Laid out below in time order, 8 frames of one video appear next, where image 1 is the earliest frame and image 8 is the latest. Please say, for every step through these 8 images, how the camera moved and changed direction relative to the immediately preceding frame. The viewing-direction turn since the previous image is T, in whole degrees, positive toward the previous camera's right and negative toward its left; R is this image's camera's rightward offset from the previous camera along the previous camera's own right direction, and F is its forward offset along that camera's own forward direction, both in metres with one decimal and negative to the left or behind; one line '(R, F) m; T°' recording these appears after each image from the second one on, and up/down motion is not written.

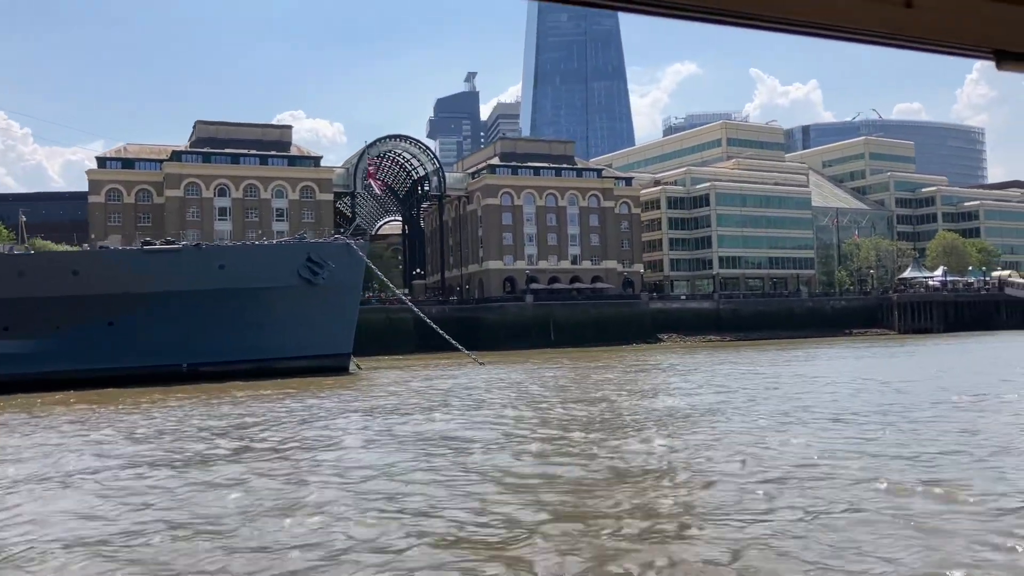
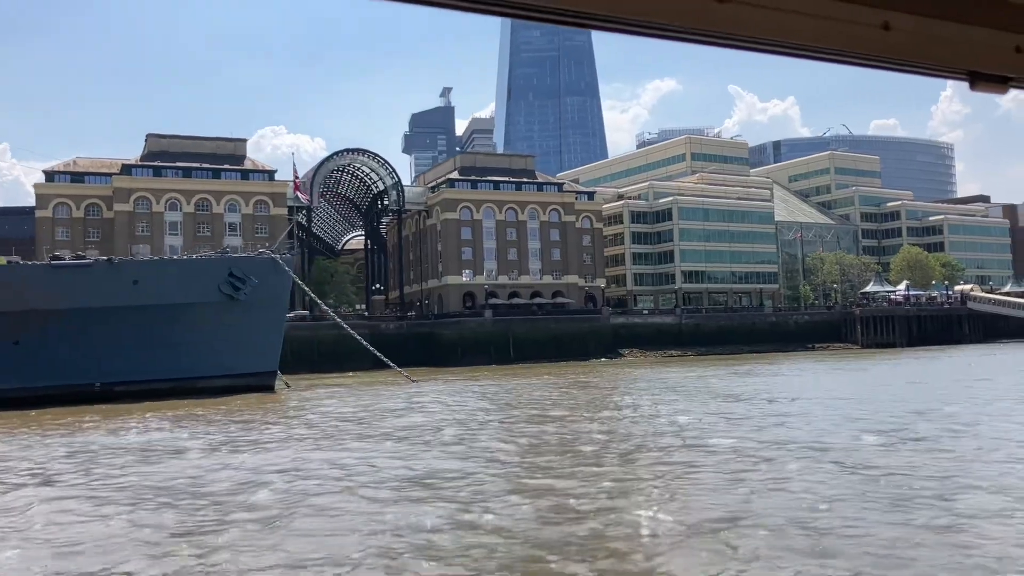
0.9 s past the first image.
(+1.4, +0.6) m; +1°
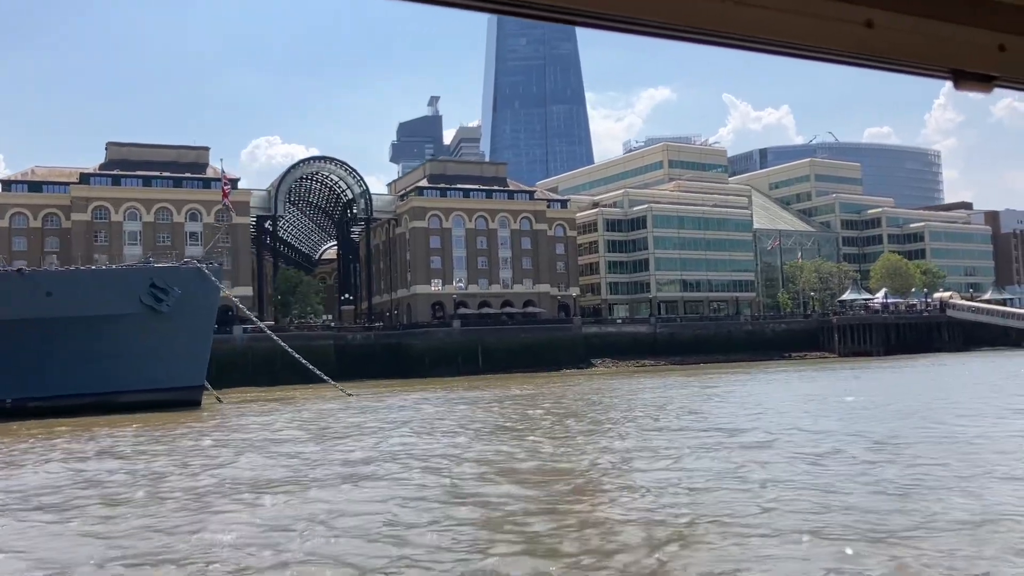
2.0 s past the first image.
(+1.6, +0.8) m; 0°
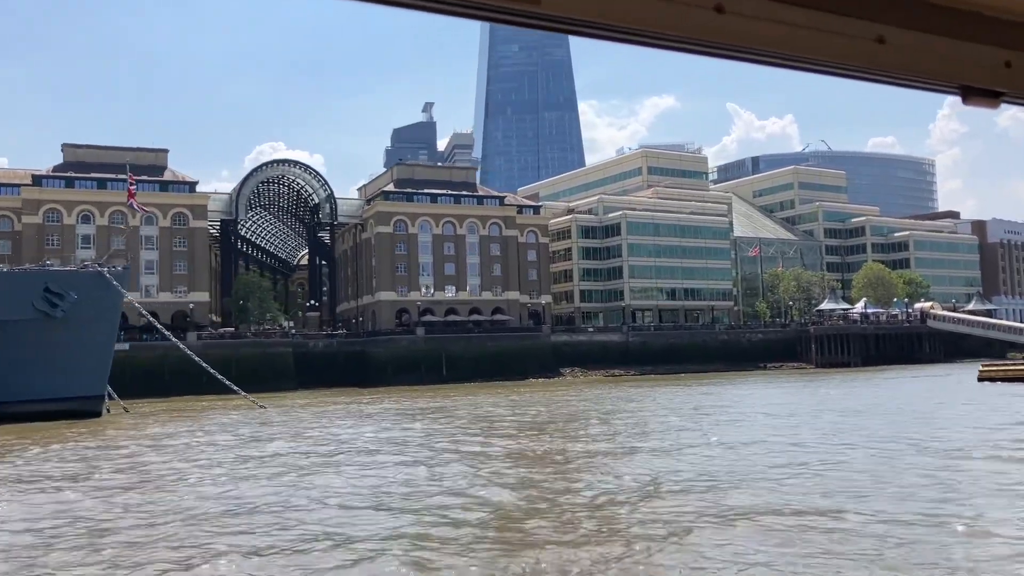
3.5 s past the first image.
(+2.2, +1.1) m; 0°
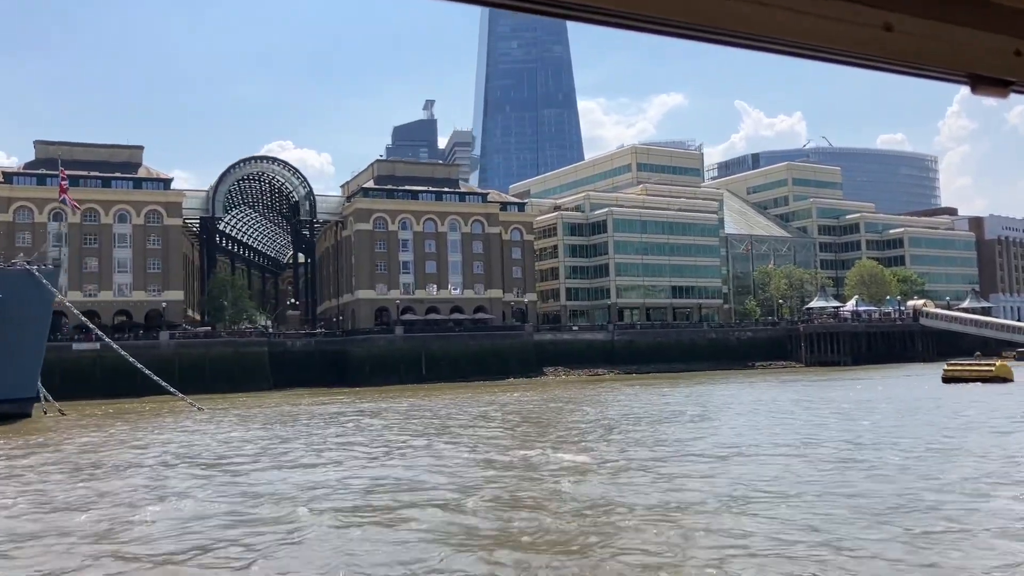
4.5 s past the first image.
(+1.6, +0.8) m; -1°
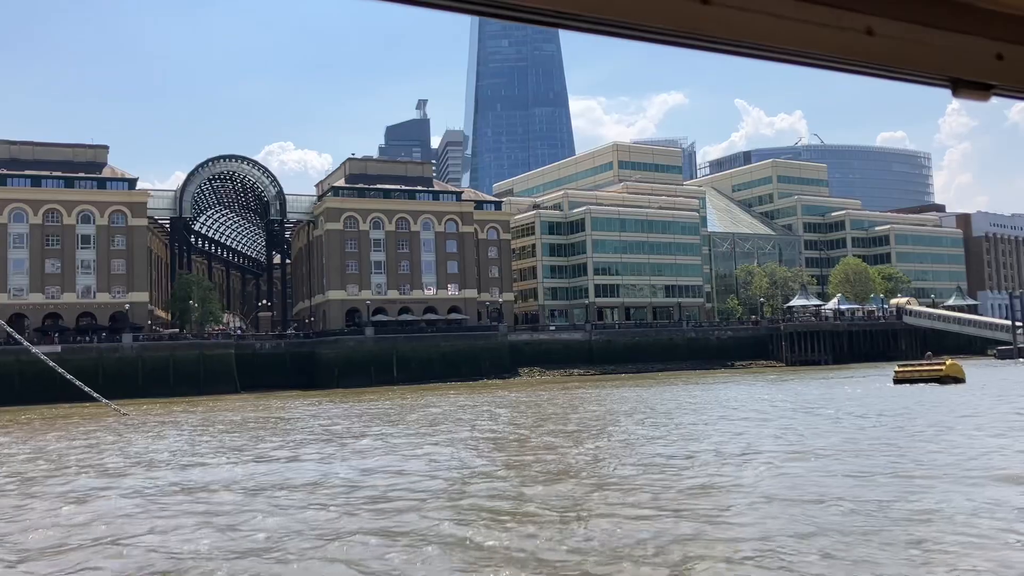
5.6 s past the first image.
(+1.6, +0.8) m; 0°
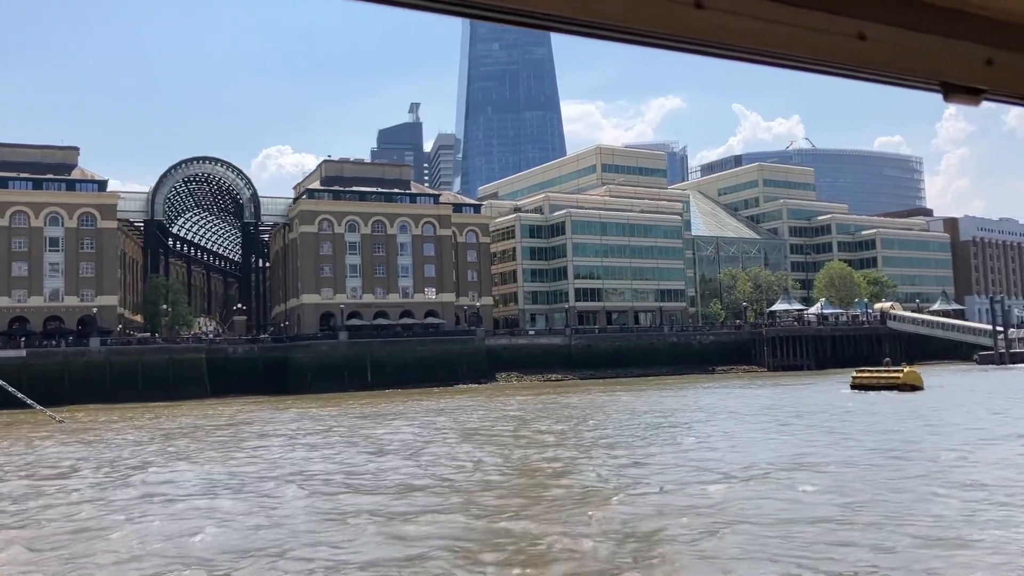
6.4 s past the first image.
(+1.2, +0.6) m; 0°
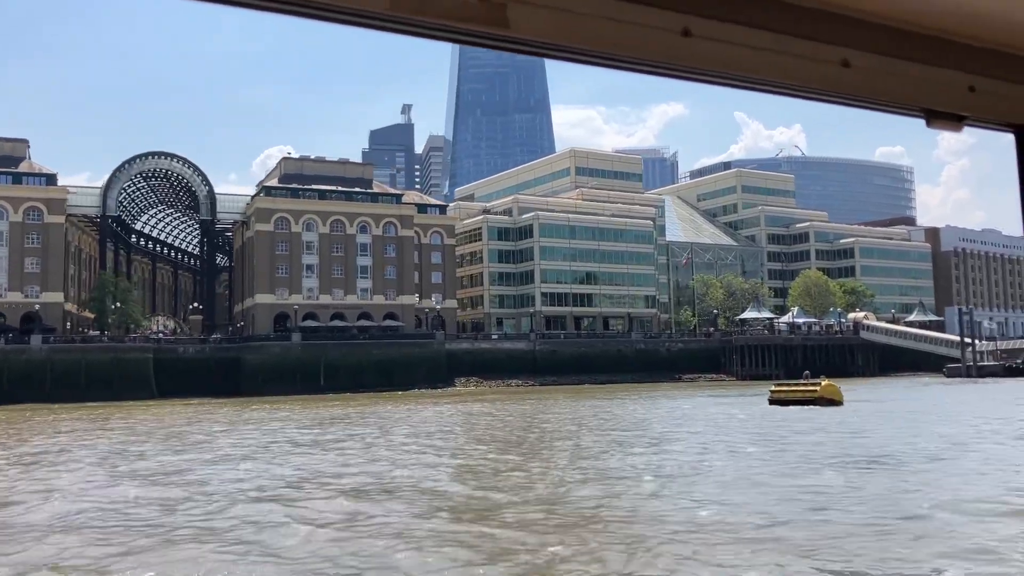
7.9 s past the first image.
(+2.2, +1.2) m; 0°
